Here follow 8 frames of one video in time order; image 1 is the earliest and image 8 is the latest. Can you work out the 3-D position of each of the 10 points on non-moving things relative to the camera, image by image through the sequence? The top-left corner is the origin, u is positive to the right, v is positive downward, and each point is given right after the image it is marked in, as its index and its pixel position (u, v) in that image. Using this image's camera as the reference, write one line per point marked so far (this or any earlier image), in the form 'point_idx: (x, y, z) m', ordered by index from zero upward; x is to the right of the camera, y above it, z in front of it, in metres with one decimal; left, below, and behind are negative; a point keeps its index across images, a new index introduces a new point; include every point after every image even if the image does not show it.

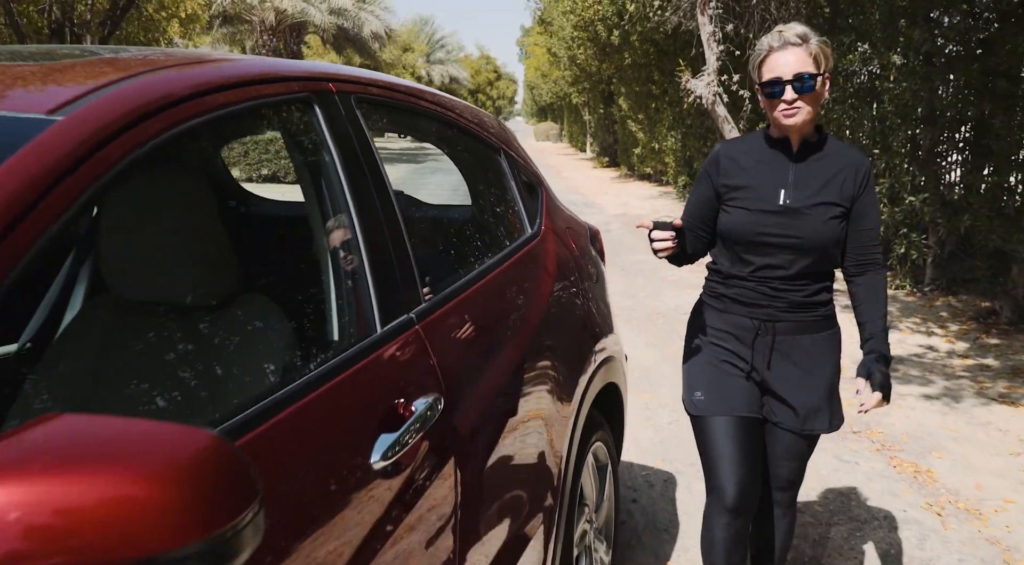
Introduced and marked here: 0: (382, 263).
0: (-0.3, 0.0, +1.8) m
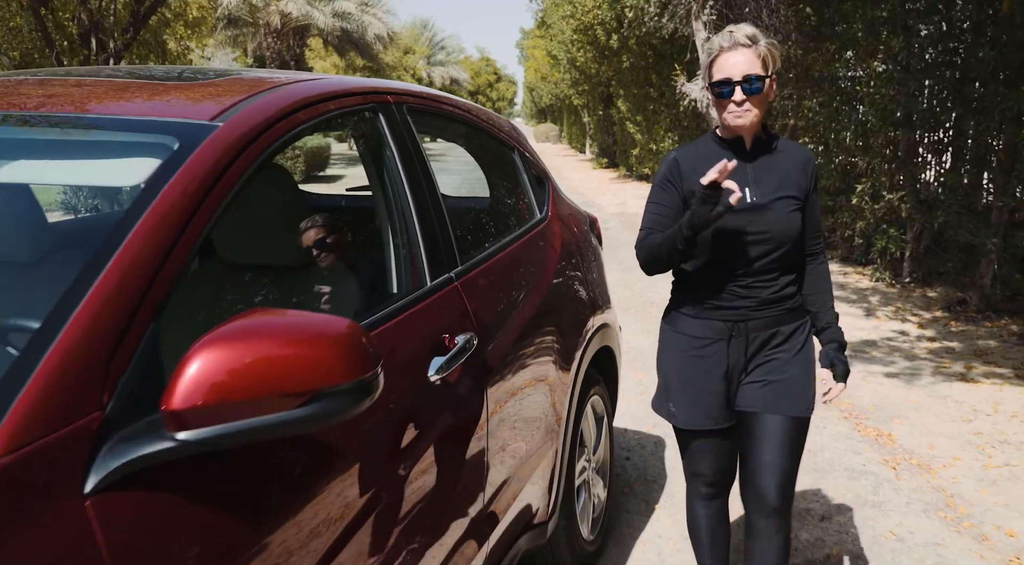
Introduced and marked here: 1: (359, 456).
0: (-0.2, +0.1, +2.3) m
1: (-0.3, -0.3, +1.6) m
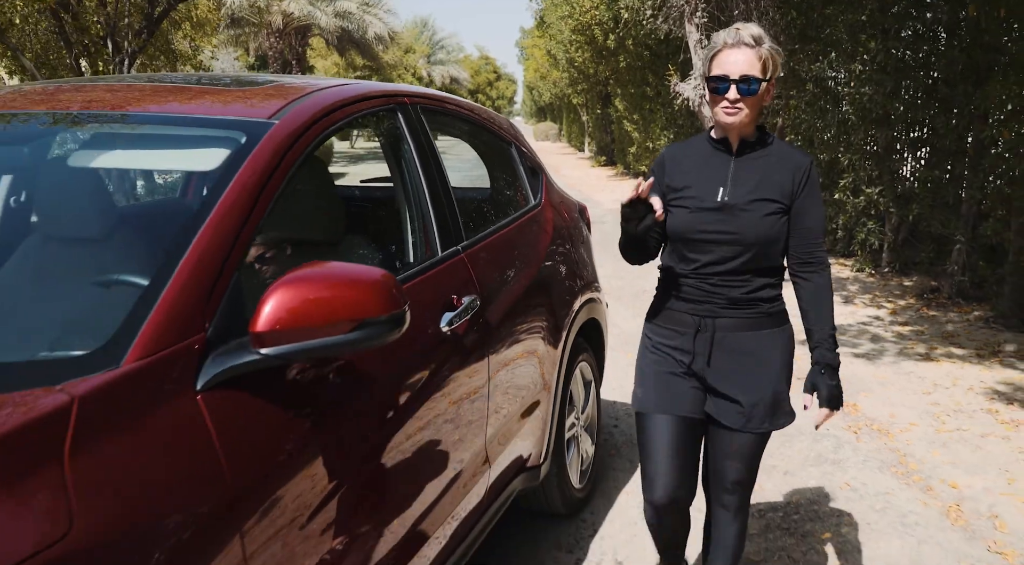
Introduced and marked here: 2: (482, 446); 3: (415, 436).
0: (-0.2, +0.2, +2.7) m
1: (-0.3, -0.3, +2.0) m
2: (-0.1, -0.5, +2.6) m
3: (-0.3, -0.4, +2.1) m
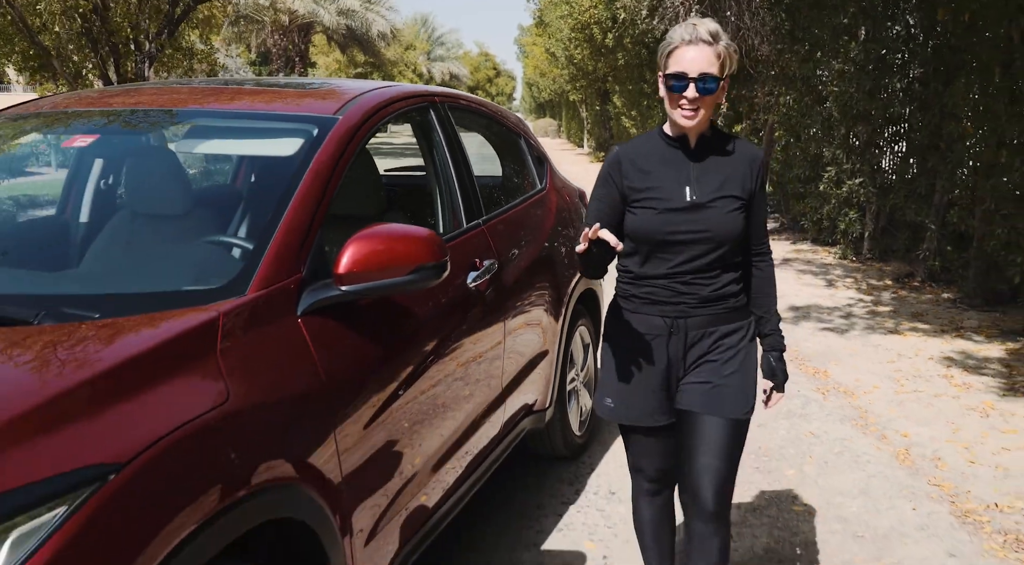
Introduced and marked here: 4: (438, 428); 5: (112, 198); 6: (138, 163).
0: (-0.2, +0.3, +3.2) m
1: (-0.3, -0.1, +2.6) m
2: (-0.1, -0.4, +3.1) m
3: (-0.2, -0.3, +2.6) m
4: (-0.3, -0.5, +2.7) m
5: (-1.4, +0.3, +2.7) m
6: (-1.3, +0.4, +2.7) m
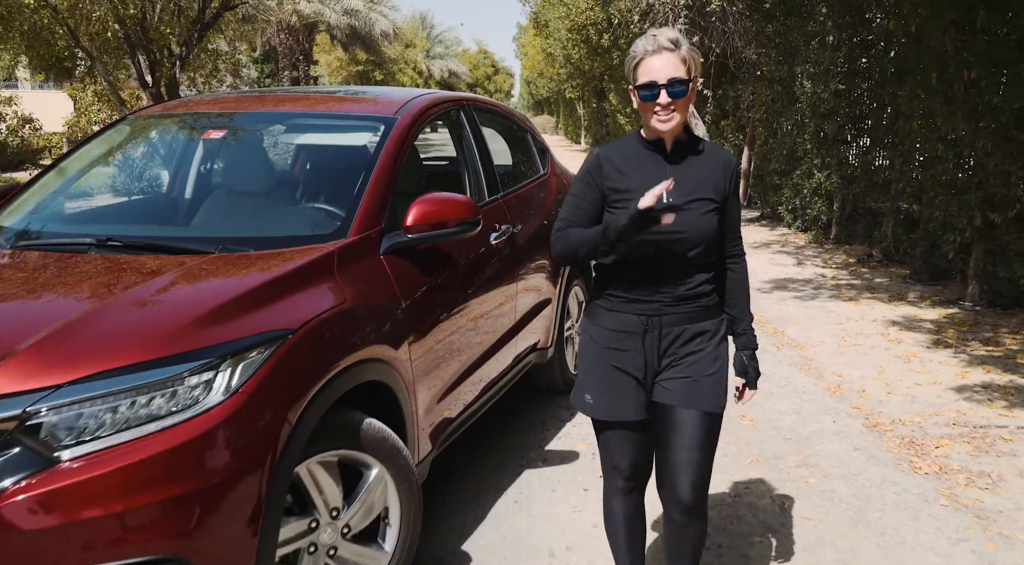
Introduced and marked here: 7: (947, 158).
0: (-0.1, +0.5, +4.2) m
1: (-0.2, +0.1, +3.5) m
2: (0.0, -0.2, +4.1) m
3: (-0.2, -0.1, +3.6) m
4: (-0.2, -0.3, +3.6) m
5: (-1.4, +0.4, +3.6) m
6: (-1.2, +0.5, +3.7) m
7: (+3.5, +1.0, +6.8) m
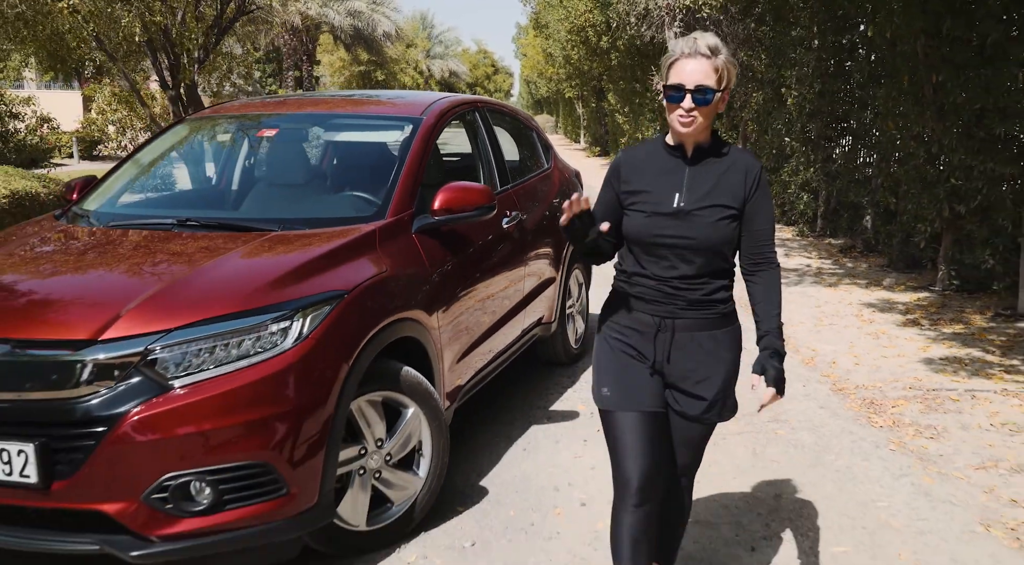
0: (-0.1, +0.6, +4.7) m
1: (-0.2, +0.2, +4.1) m
2: (0.0, -0.1, +4.7) m
3: (-0.1, 0.0, +4.2) m
4: (-0.2, -0.2, +4.2) m
5: (-1.3, +0.6, +4.2) m
6: (-1.2, +0.7, +4.2) m
7: (+3.6, +1.1, +7.3) m
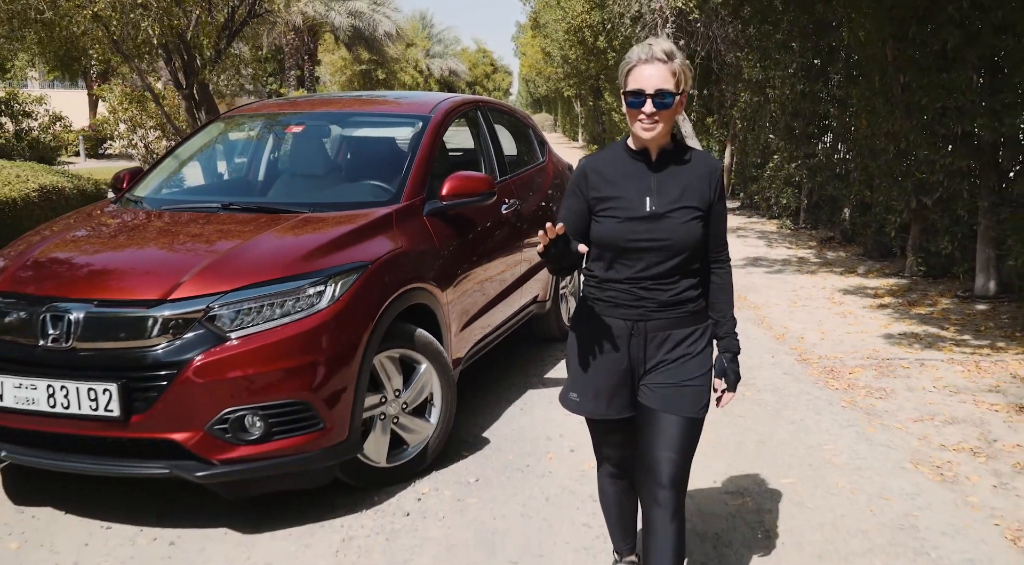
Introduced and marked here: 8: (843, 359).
0: (-0.1, +0.7, +5.3) m
1: (-0.2, +0.3, +4.6) m
2: (0.0, 0.0, +5.2) m
3: (-0.2, +0.1, +4.7) m
4: (-0.2, -0.1, +4.7) m
5: (-1.3, +0.7, +4.7) m
6: (-1.2, +0.8, +4.8) m
7: (+3.5, +1.3, +7.9) m
8: (+2.1, -0.5, +5.4) m
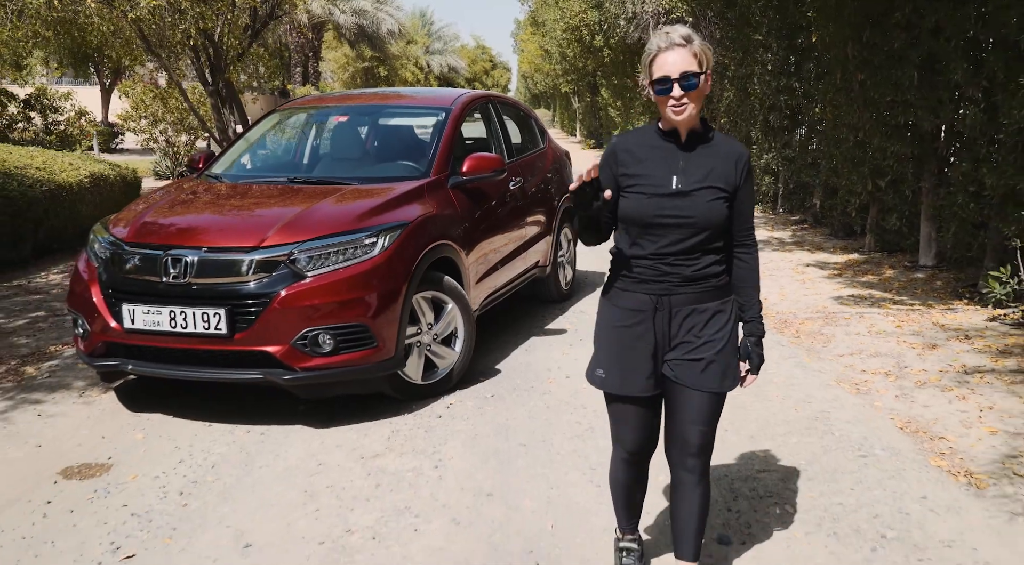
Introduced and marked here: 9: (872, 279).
0: (-0.1, +1.0, +6.3) m
1: (-0.1, +0.5, +5.7) m
2: (0.0, +0.3, +6.2) m
3: (-0.1, +0.4, +5.7) m
4: (-0.1, +0.2, +5.7) m
5: (-1.3, +0.9, +5.7) m
6: (-1.2, +1.0, +5.8) m
7: (+3.6, +1.5, +8.9) m
8: (+2.2, -0.2, +6.4) m
9: (+3.4, 0.0, +7.8) m
